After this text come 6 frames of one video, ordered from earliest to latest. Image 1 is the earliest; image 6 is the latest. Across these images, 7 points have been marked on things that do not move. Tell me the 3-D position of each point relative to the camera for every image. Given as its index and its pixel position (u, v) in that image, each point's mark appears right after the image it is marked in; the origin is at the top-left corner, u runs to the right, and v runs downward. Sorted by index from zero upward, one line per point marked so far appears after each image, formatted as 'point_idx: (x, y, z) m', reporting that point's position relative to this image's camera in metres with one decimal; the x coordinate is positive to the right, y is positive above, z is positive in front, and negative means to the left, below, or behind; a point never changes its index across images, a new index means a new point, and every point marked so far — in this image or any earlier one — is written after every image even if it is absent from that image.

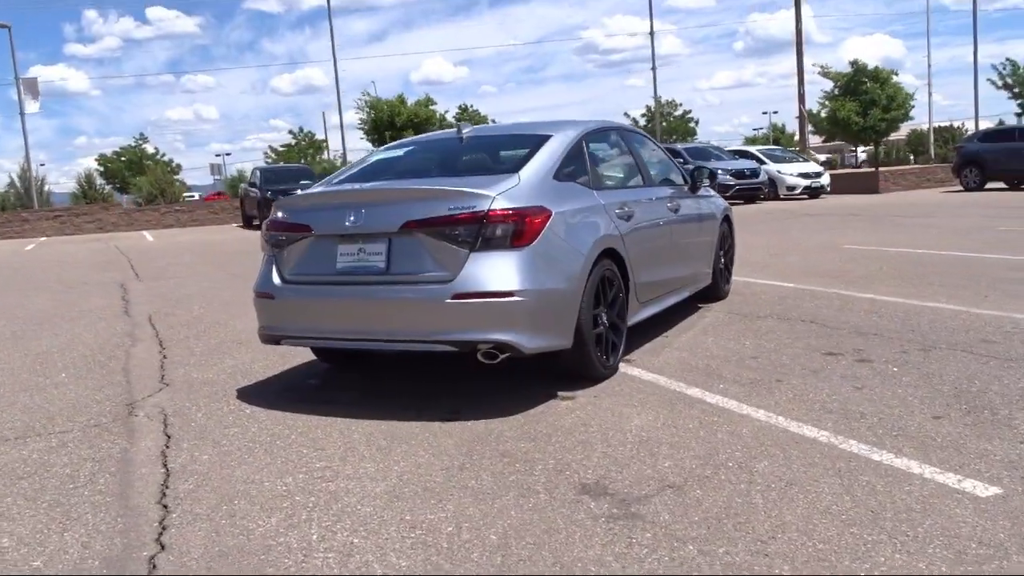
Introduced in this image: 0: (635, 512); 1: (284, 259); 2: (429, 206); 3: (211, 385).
0: (+0.5, -1.0, +4.0) m
1: (-1.5, +0.2, +6.1) m
2: (-0.5, +0.5, +5.5) m
3: (-2.3, -0.8, +6.9) m
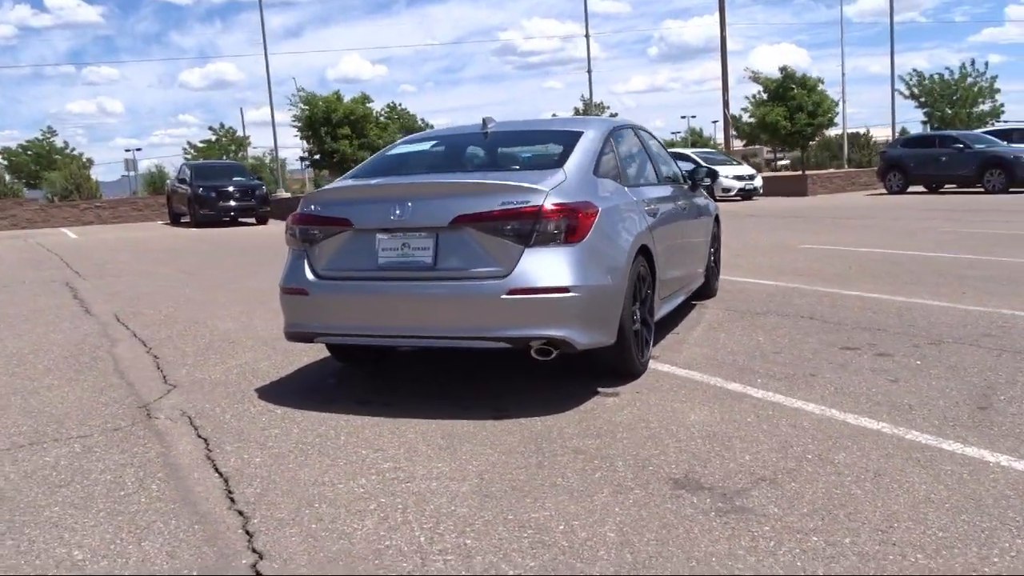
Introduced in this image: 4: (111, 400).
0: (+1.0, -1.0, +4.0) m
1: (-1.2, +0.2, +5.9) m
2: (-0.2, +0.5, +5.4) m
3: (-2.1, -0.7, +6.6) m
4: (-2.8, -0.8, +6.4) m
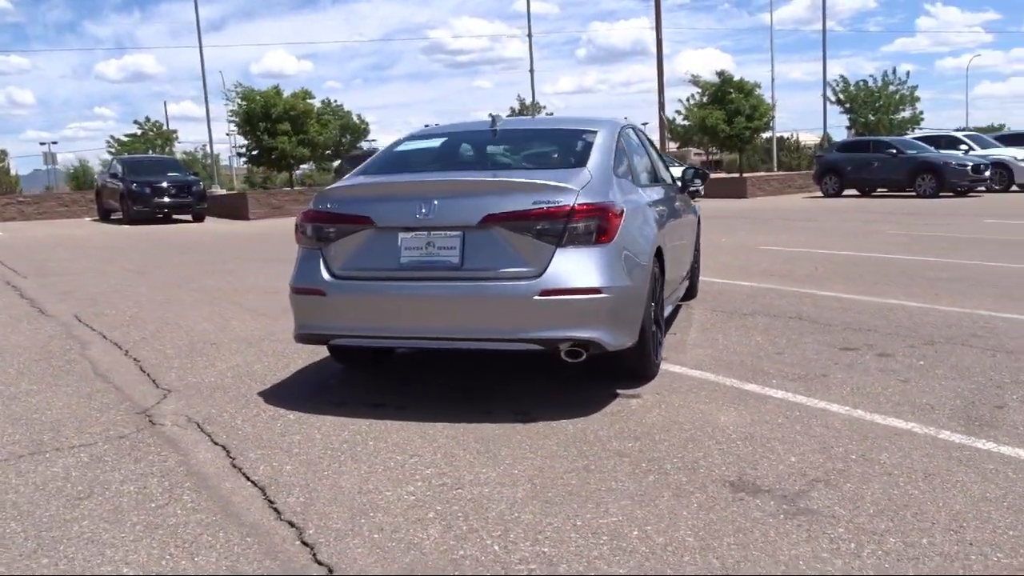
0: (+1.3, -1.0, +4.0) m
1: (-1.1, +0.2, +5.7) m
2: (0.0, +0.5, +5.3) m
3: (-2.1, -0.7, +6.4) m
4: (-2.7, -0.8, +6.1) m
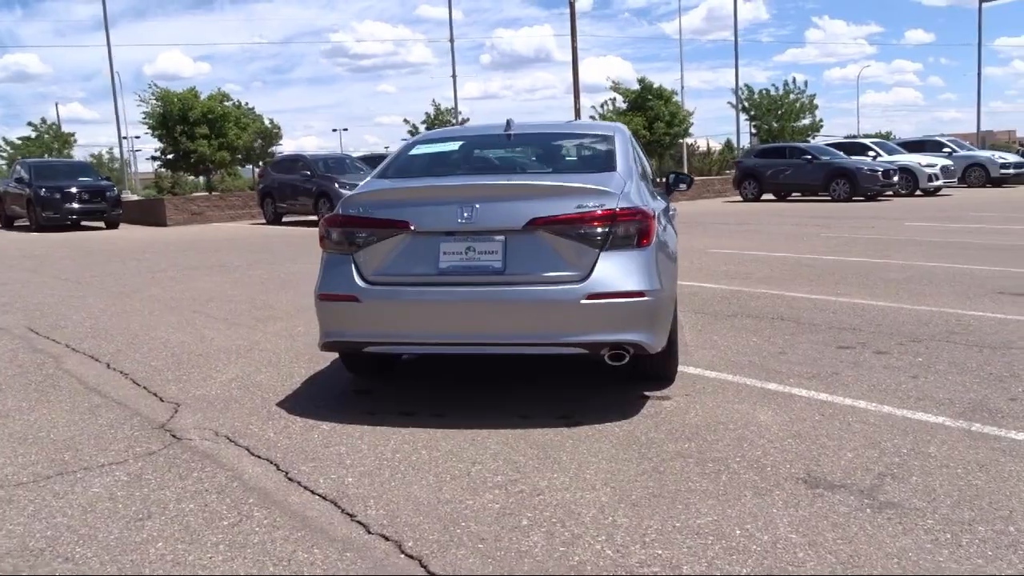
0: (+1.7, -1.0, +4.1) m
1: (-0.9, +0.2, +5.5) m
2: (+0.3, +0.5, +5.3) m
3: (-1.9, -0.8, +6.1) m
4: (-2.5, -0.9, +5.7) m
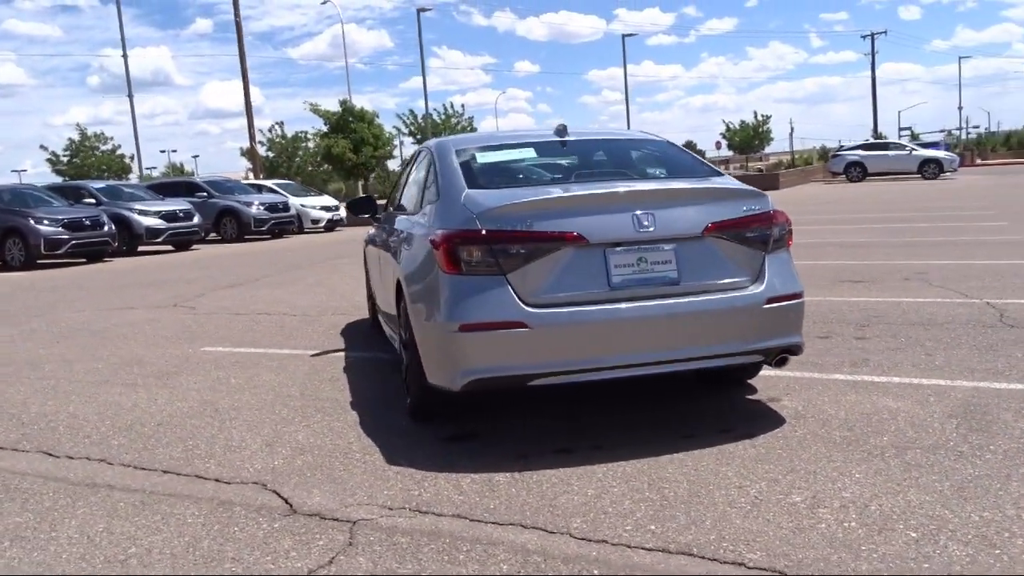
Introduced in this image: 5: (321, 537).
0: (+3.1, -0.8, +4.5) m
1: (0.0, 0.0, +4.9) m
2: (+1.2, +0.4, +5.1) m
3: (-1.0, -1.0, +5.0) m
4: (-1.5, -1.1, +4.4) m
5: (-0.9, -1.1, +4.0) m
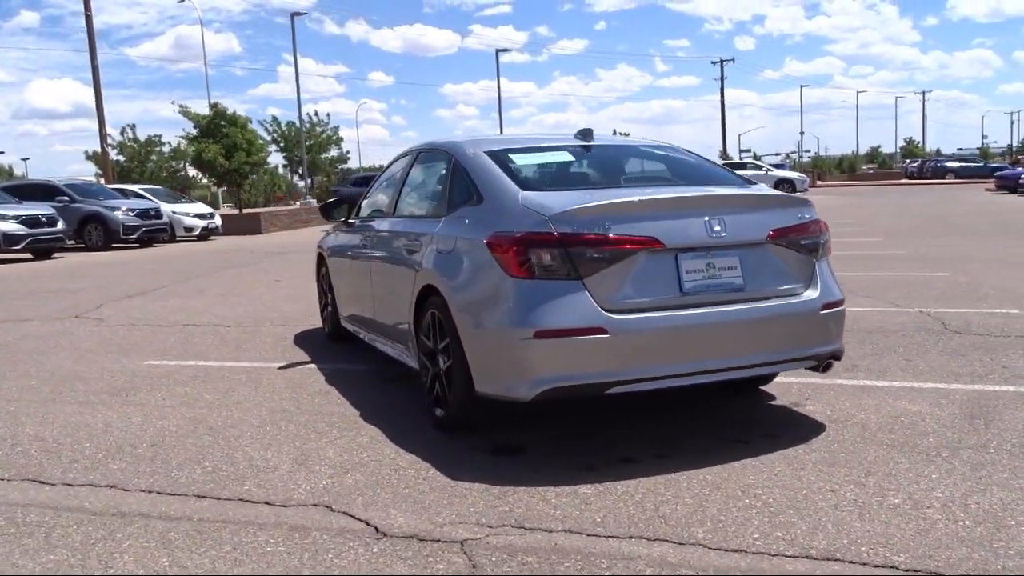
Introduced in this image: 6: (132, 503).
0: (+3.5, -0.9, +4.9) m
1: (+0.4, 0.0, +4.7) m
2: (+1.5, +0.4, +5.1) m
3: (-0.6, -1.0, +4.6) m
4: (-1.0, -1.1, +4.0) m
5: (-0.3, -1.1, +3.8) m
6: (-2.0, -1.1, +4.6) m
